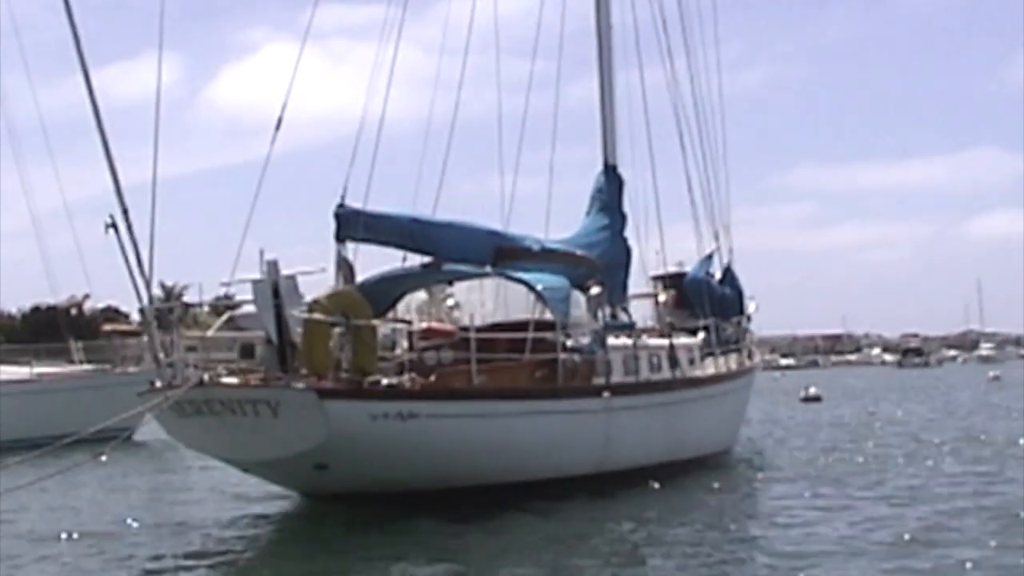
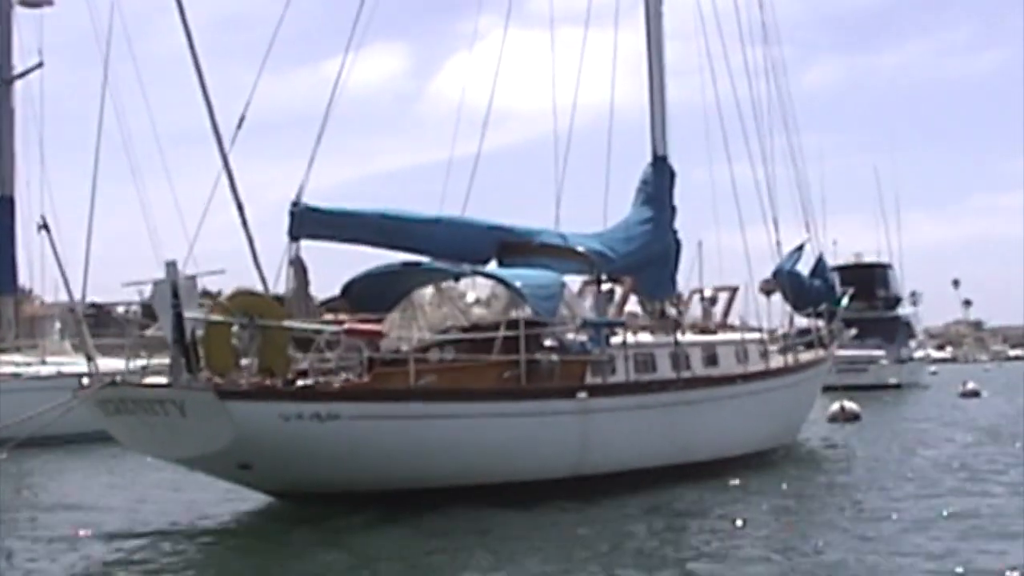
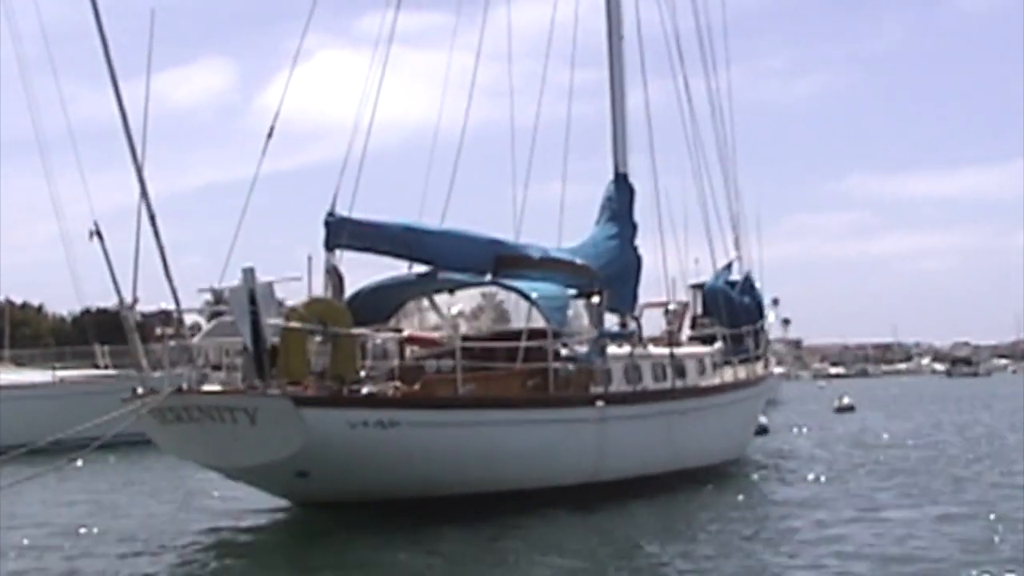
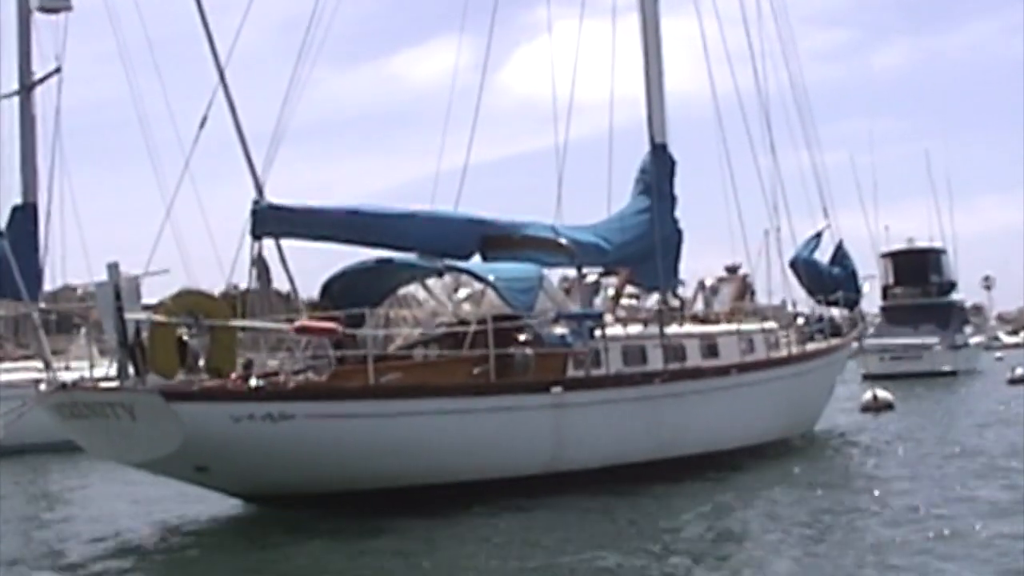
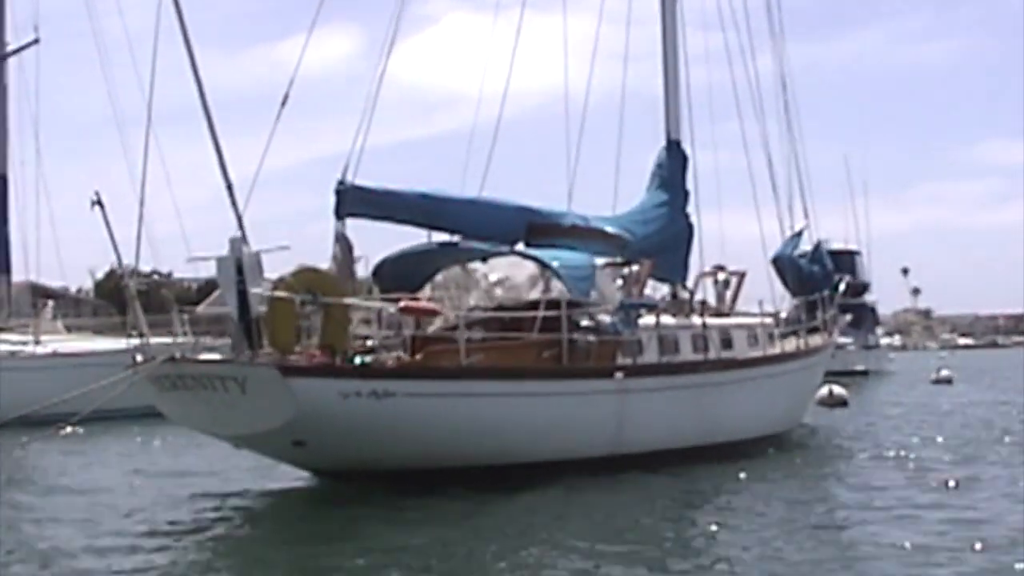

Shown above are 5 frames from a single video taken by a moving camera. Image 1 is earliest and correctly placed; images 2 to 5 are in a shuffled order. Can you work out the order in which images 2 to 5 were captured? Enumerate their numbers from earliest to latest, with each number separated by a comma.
3, 5, 2, 4
